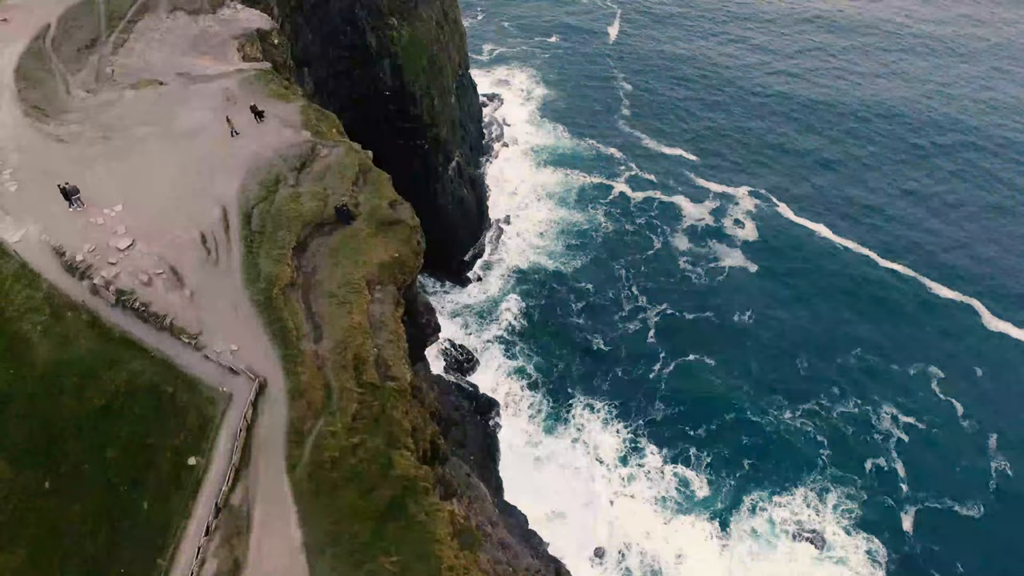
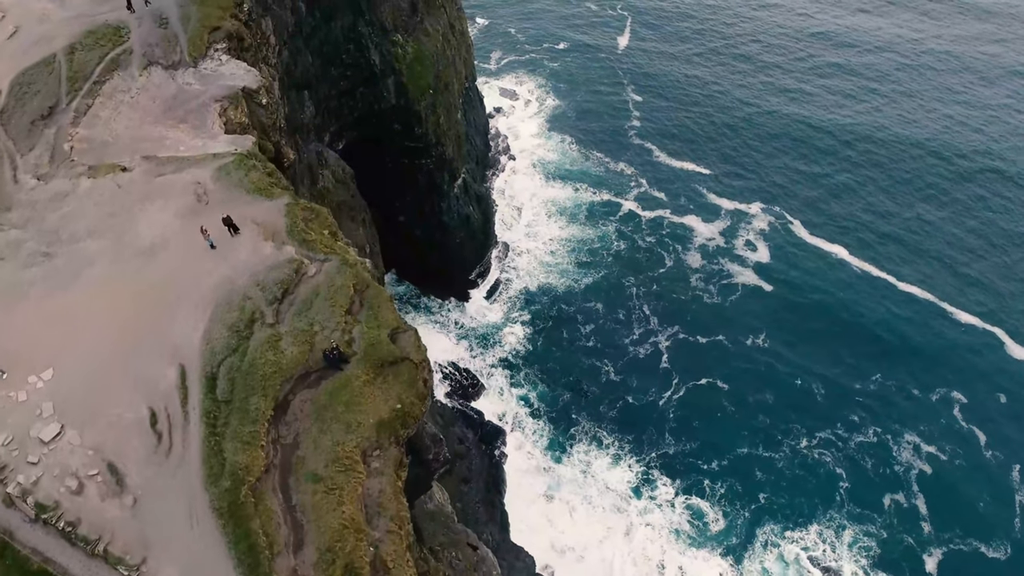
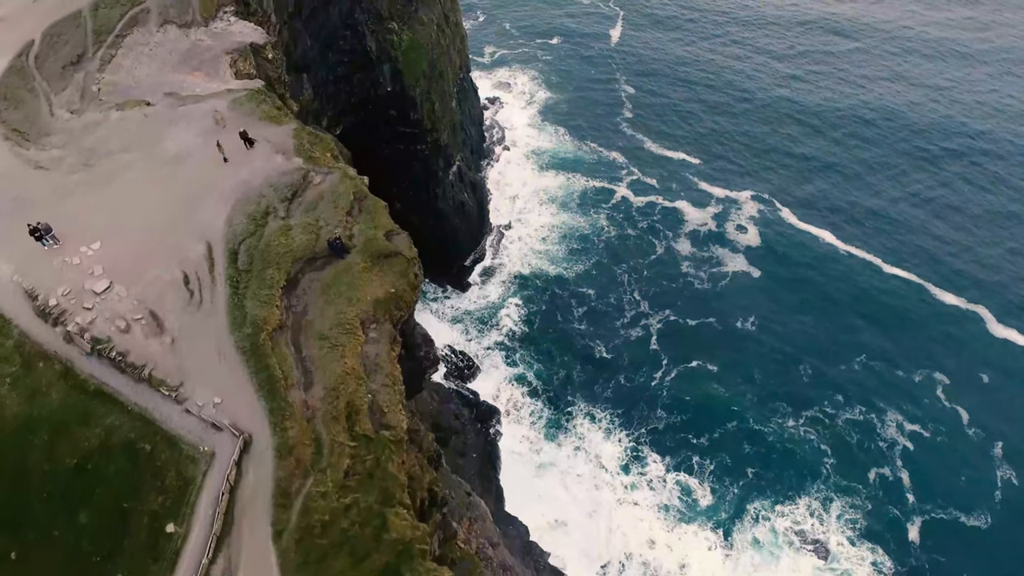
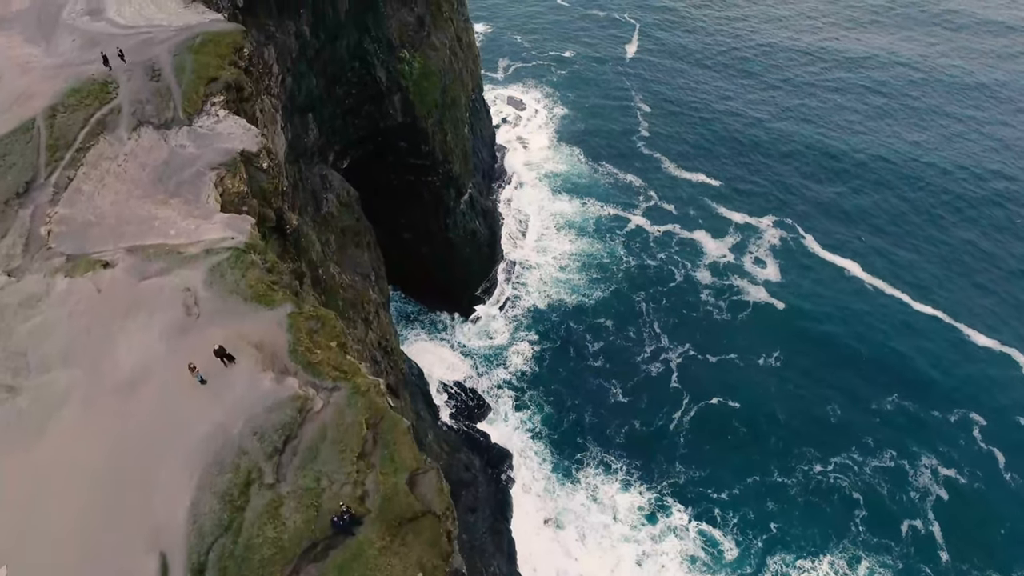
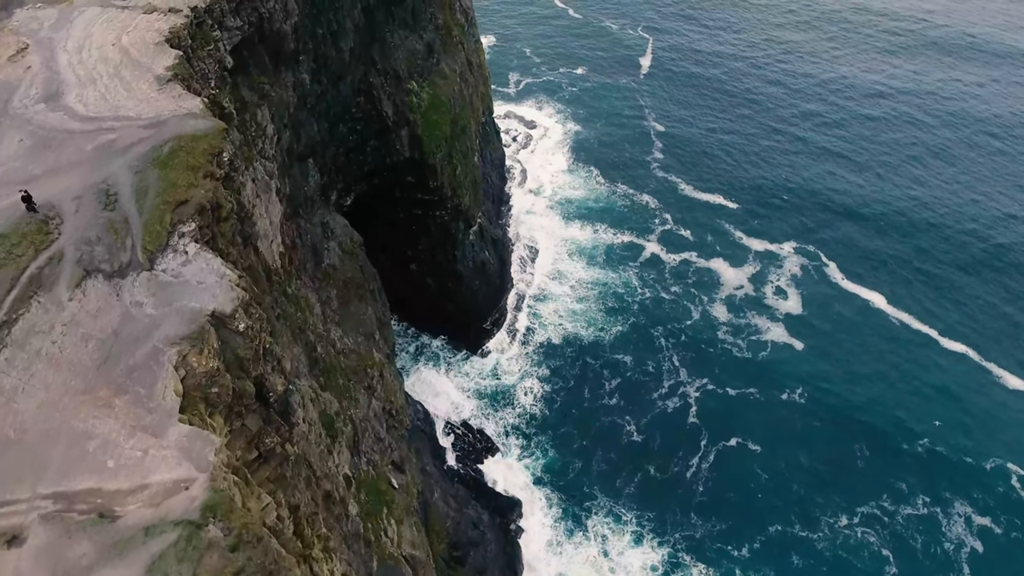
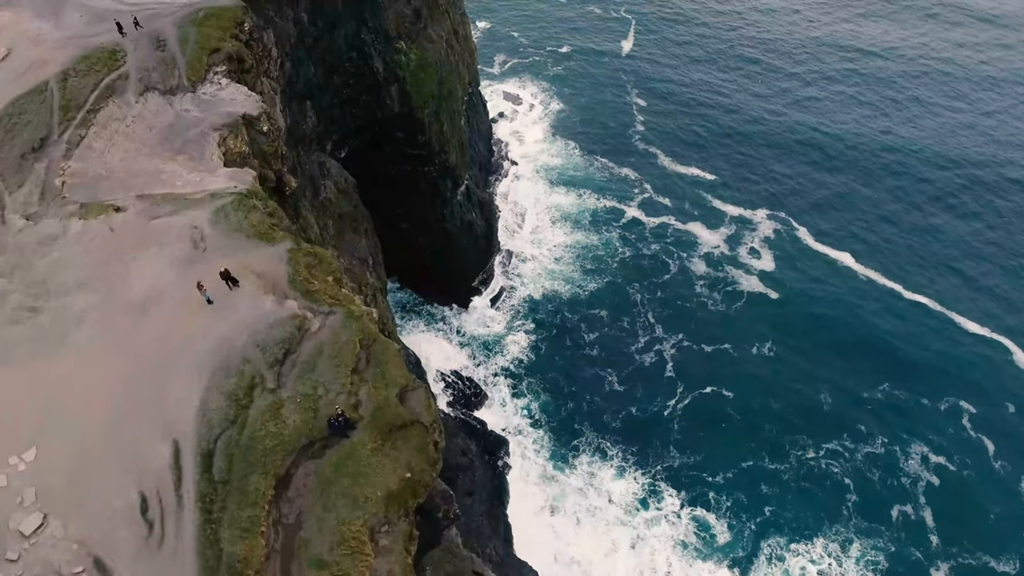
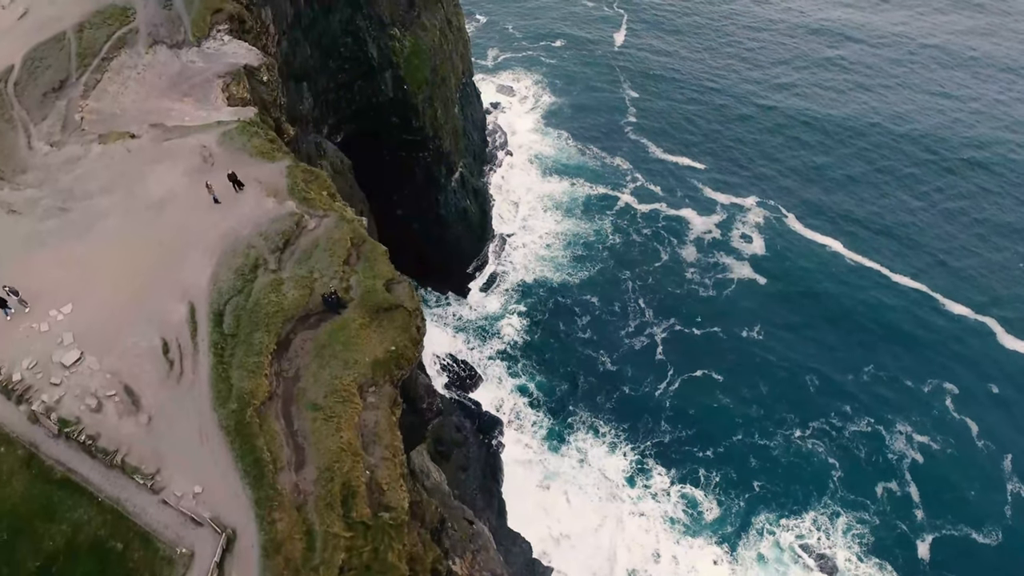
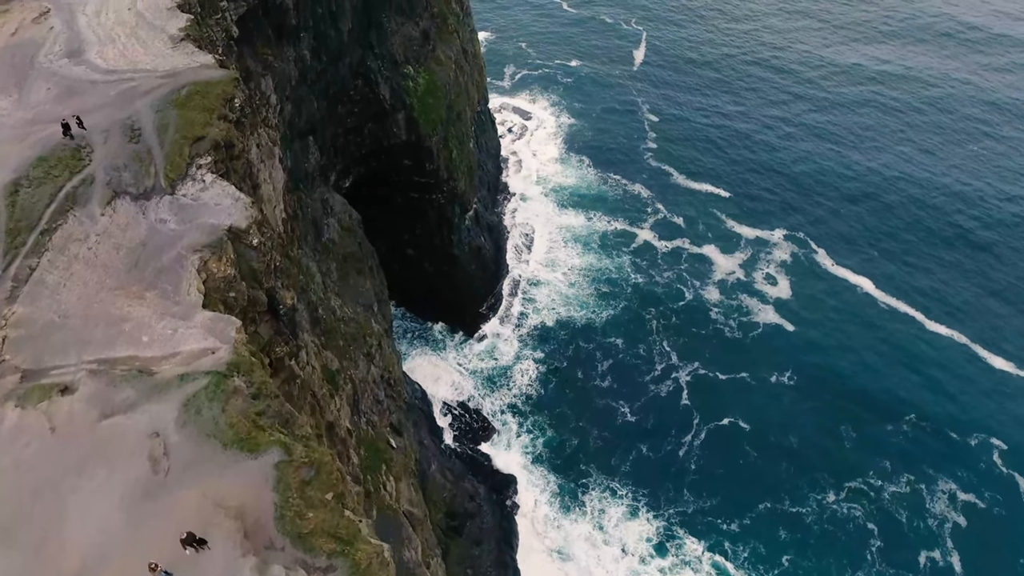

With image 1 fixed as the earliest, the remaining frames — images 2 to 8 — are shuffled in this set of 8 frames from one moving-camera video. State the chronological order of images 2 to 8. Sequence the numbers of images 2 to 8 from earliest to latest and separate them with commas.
3, 7, 2, 6, 4, 8, 5
